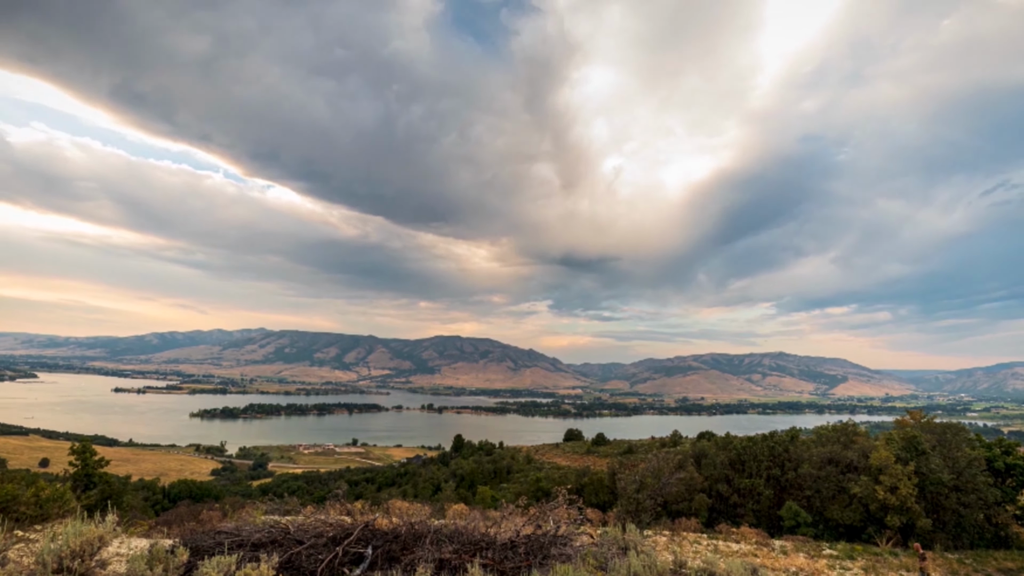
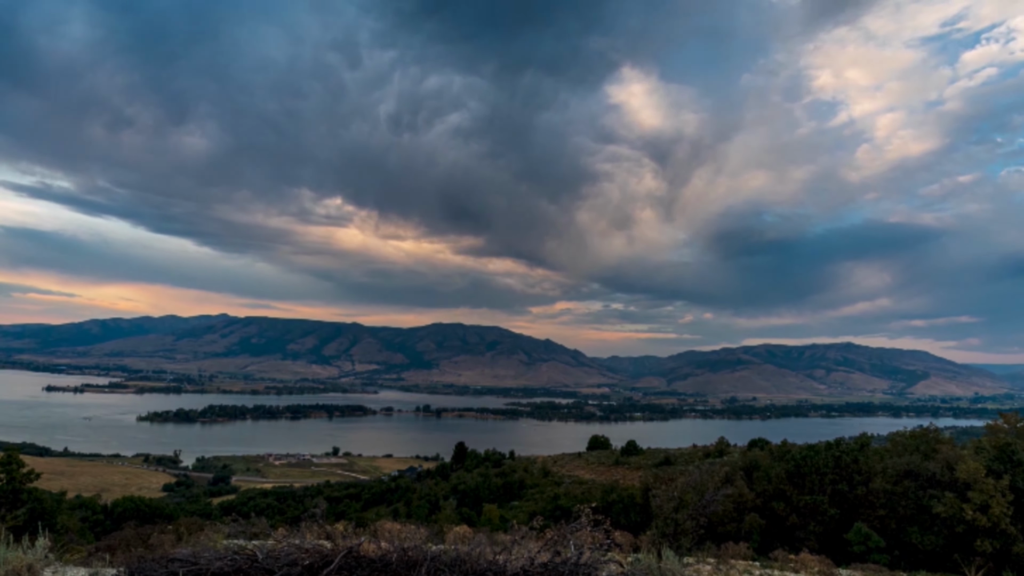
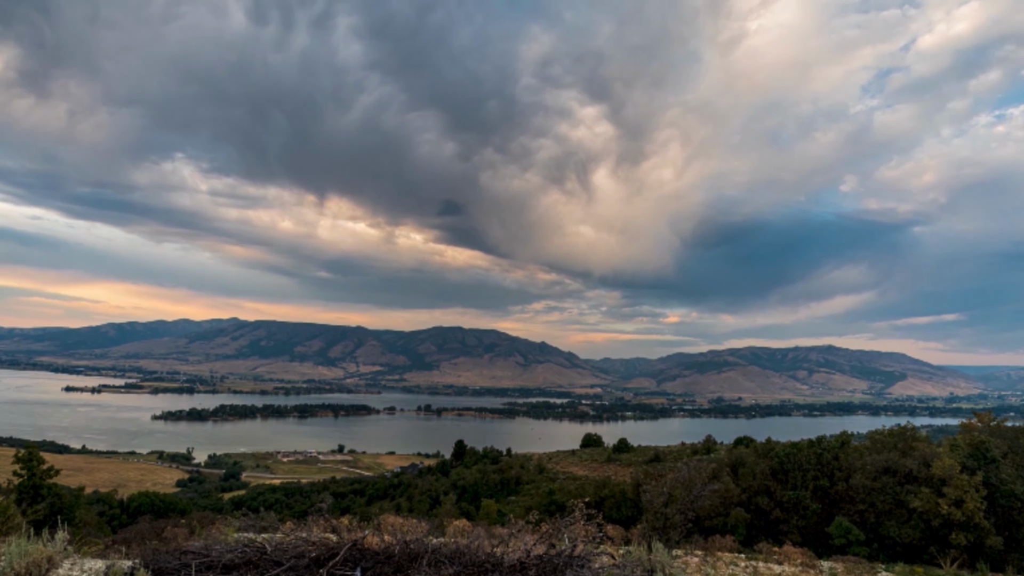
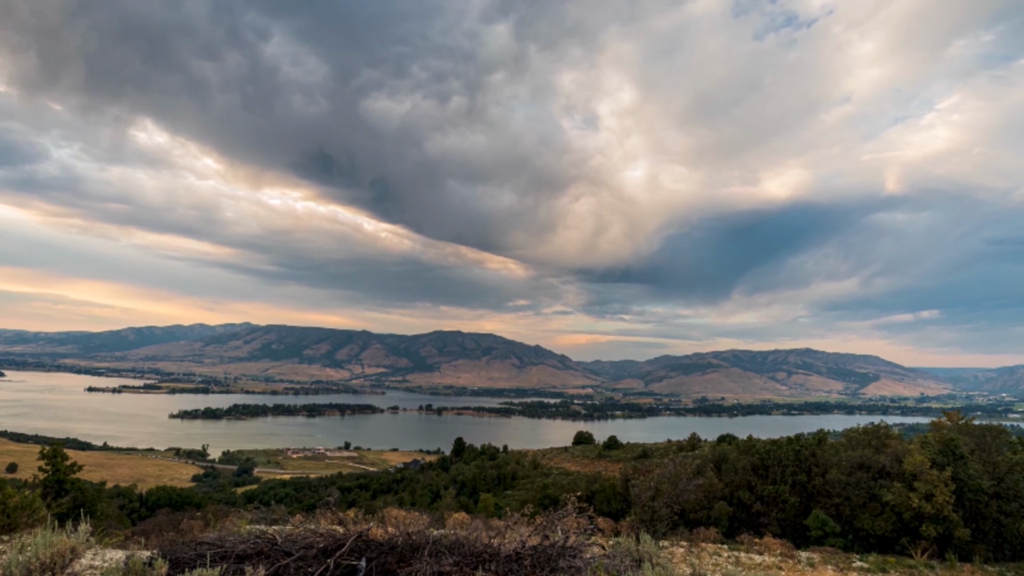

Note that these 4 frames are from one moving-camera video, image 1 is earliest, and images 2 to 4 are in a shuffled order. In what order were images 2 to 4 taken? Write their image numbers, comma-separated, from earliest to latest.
4, 3, 2
